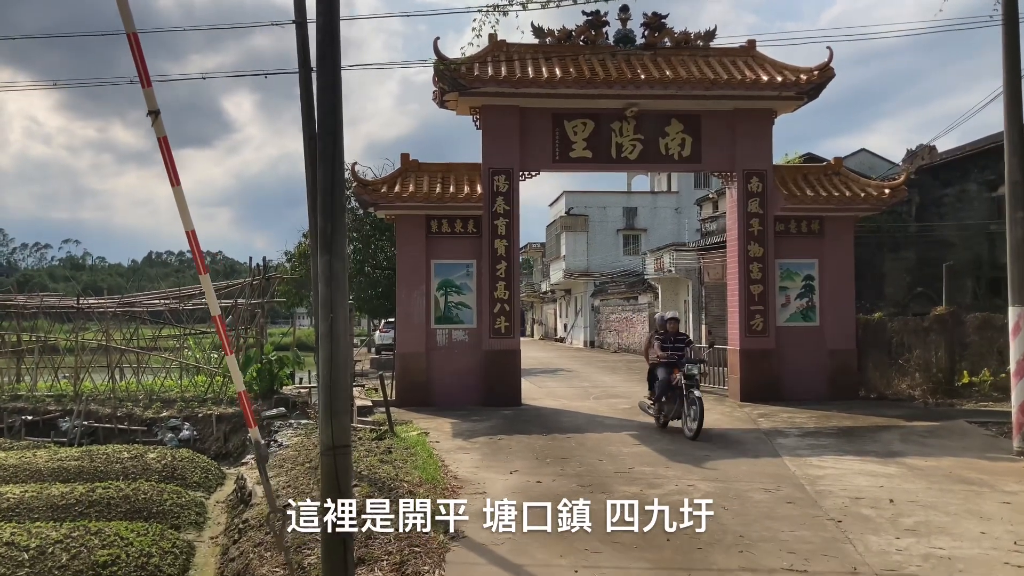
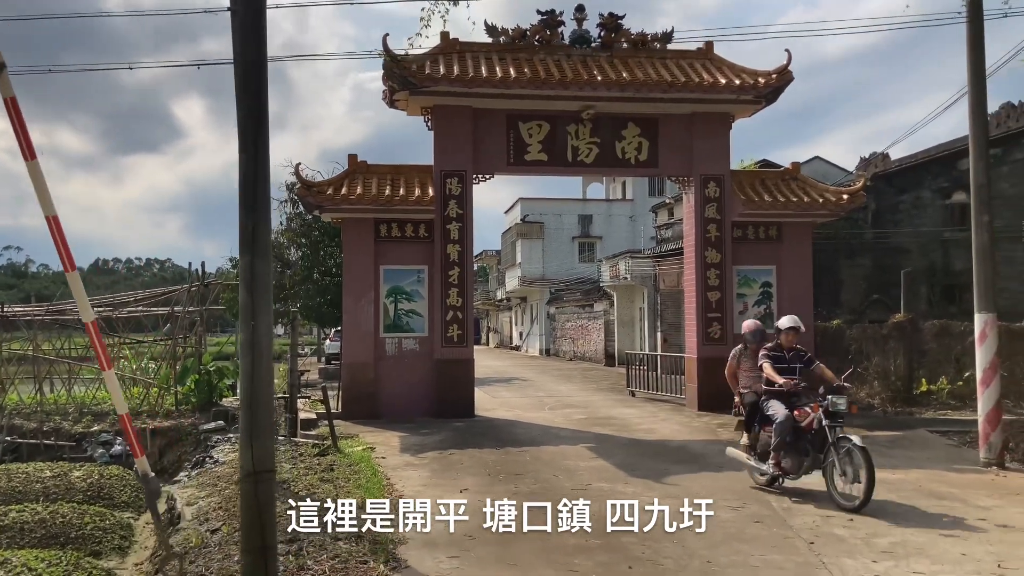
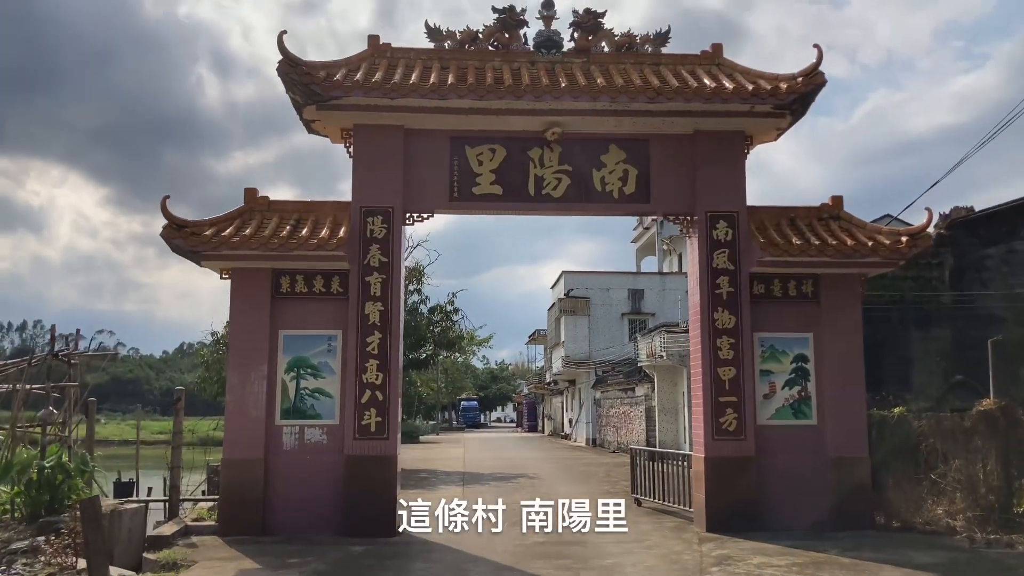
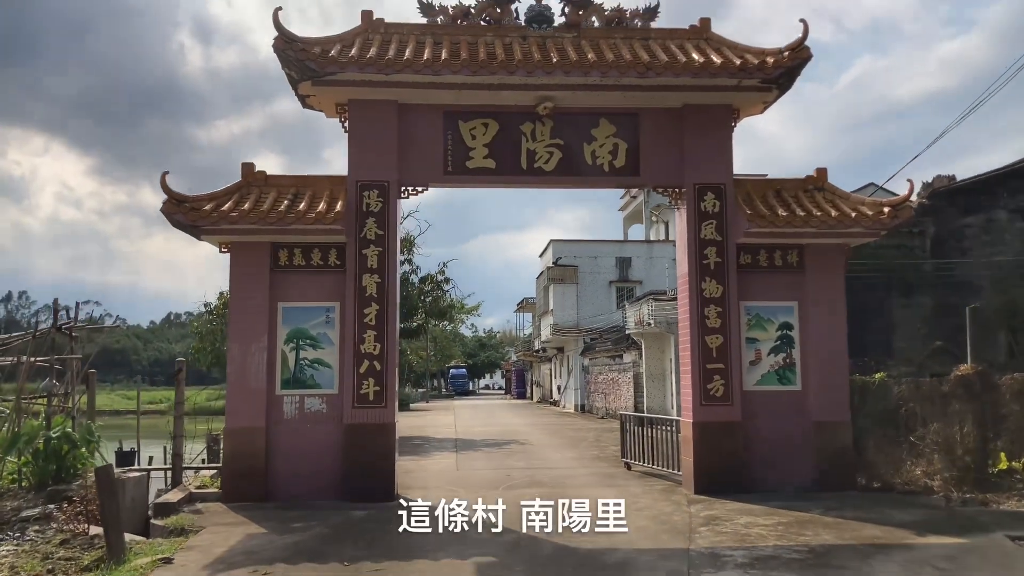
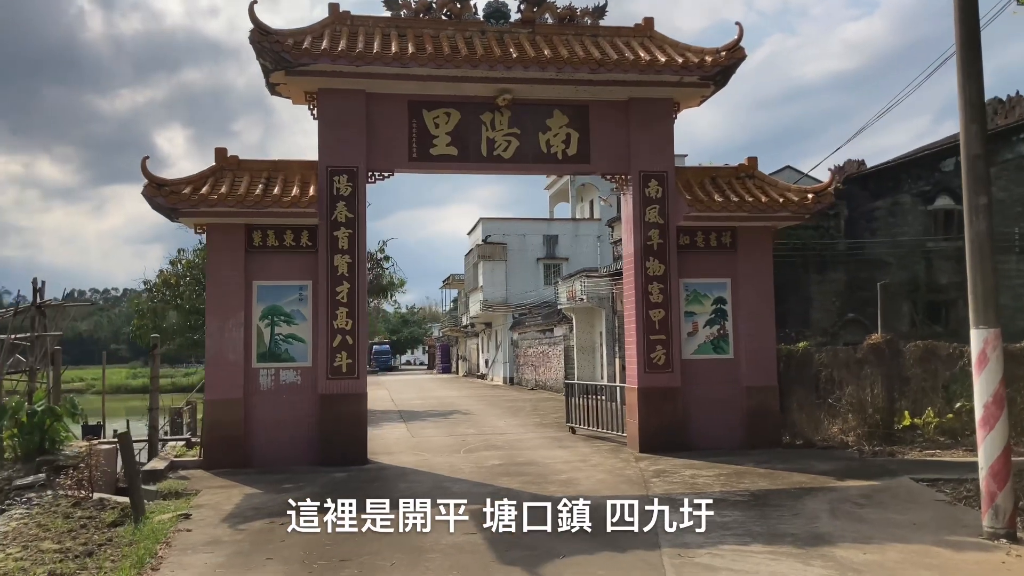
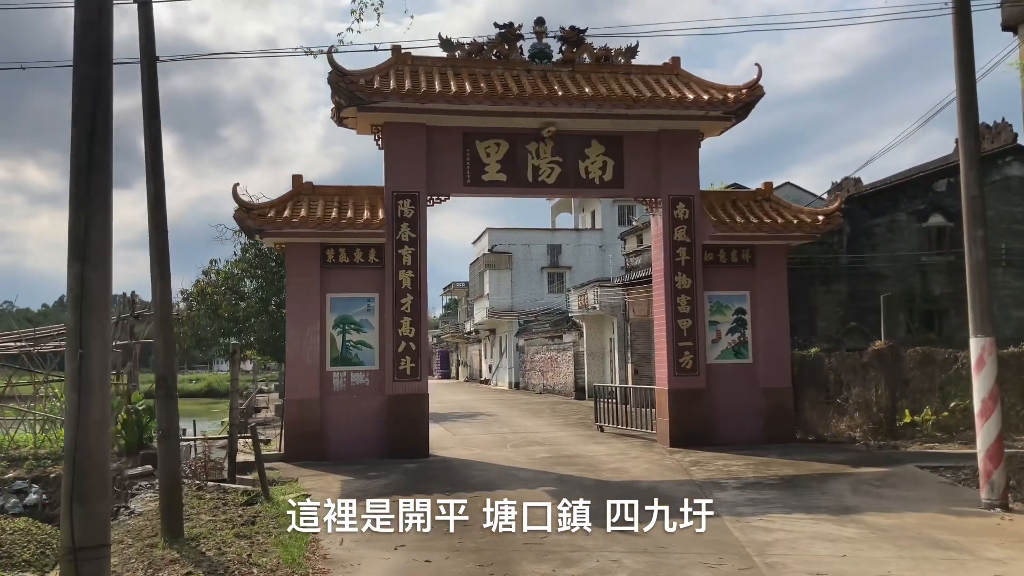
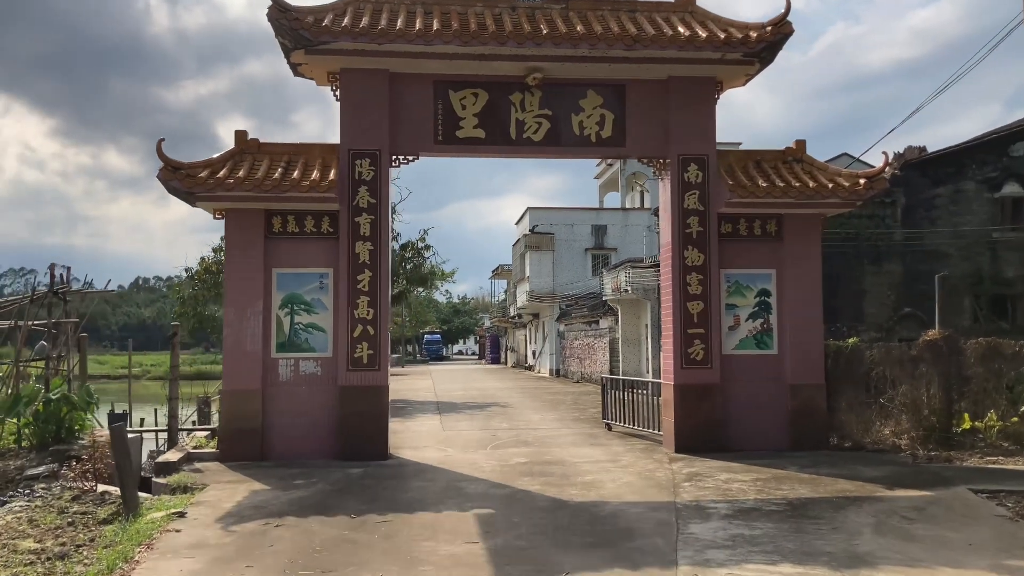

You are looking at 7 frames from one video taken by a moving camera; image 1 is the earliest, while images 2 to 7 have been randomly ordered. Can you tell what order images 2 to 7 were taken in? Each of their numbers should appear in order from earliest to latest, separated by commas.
2, 6, 5, 7, 4, 3
